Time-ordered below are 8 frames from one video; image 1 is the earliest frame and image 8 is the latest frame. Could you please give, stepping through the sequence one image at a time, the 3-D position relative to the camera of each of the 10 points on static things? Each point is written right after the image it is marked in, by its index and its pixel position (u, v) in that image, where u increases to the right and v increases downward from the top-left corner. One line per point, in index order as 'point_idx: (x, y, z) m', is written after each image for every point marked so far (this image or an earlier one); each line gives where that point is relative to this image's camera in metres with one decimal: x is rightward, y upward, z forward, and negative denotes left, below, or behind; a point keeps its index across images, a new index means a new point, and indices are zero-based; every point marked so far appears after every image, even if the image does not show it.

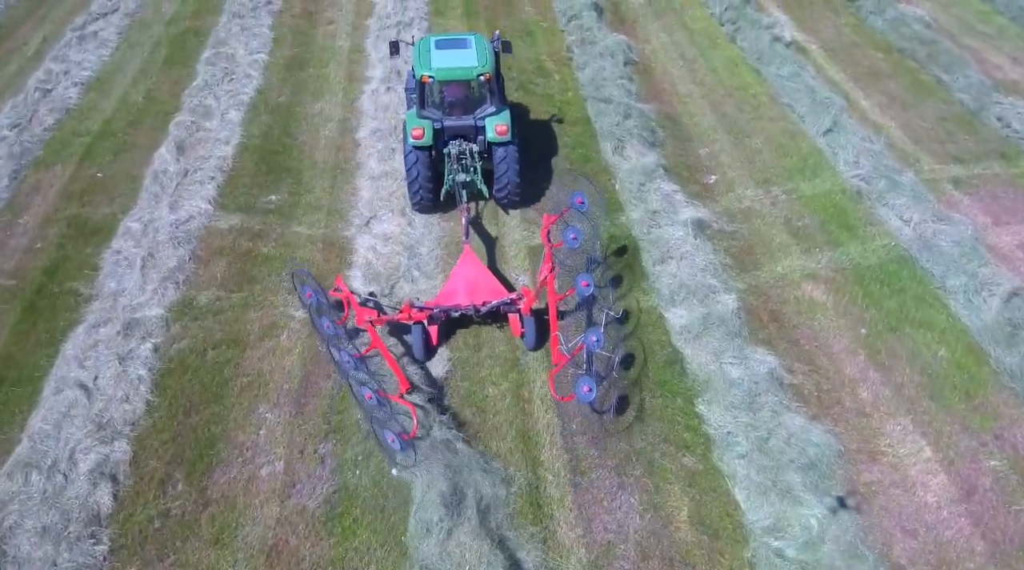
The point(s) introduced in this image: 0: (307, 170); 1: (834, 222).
0: (-2.4, +1.3, +8.9) m
1: (+3.3, +0.6, +7.9) m
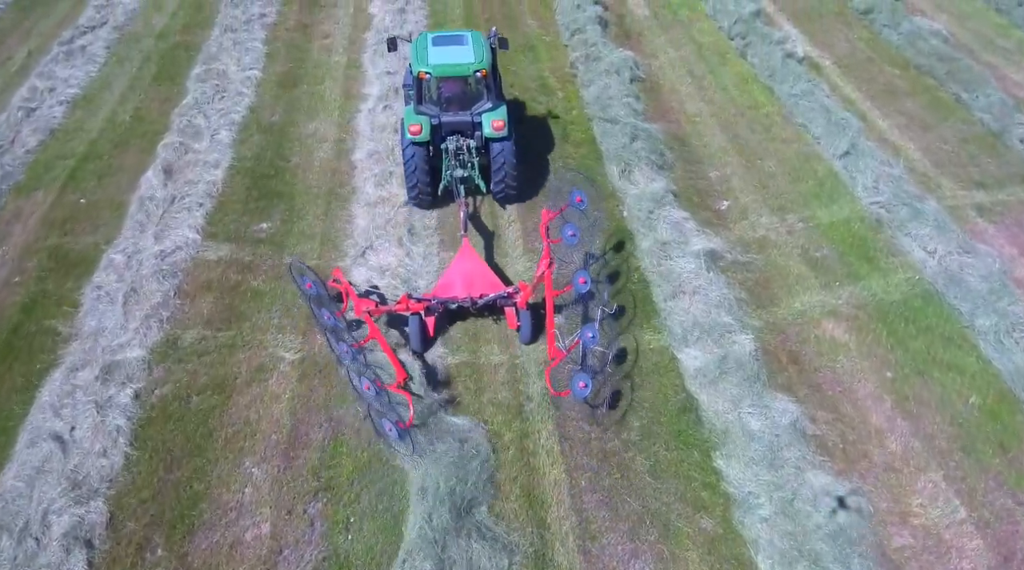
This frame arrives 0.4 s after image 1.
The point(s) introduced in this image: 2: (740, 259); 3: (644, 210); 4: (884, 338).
0: (-2.3, +1.0, +8.5) m
1: (+3.3, +0.3, +7.5) m
2: (+2.2, +0.3, +7.5) m
3: (+1.4, +0.8, +8.1) m
4: (+3.2, -0.5, +6.6) m
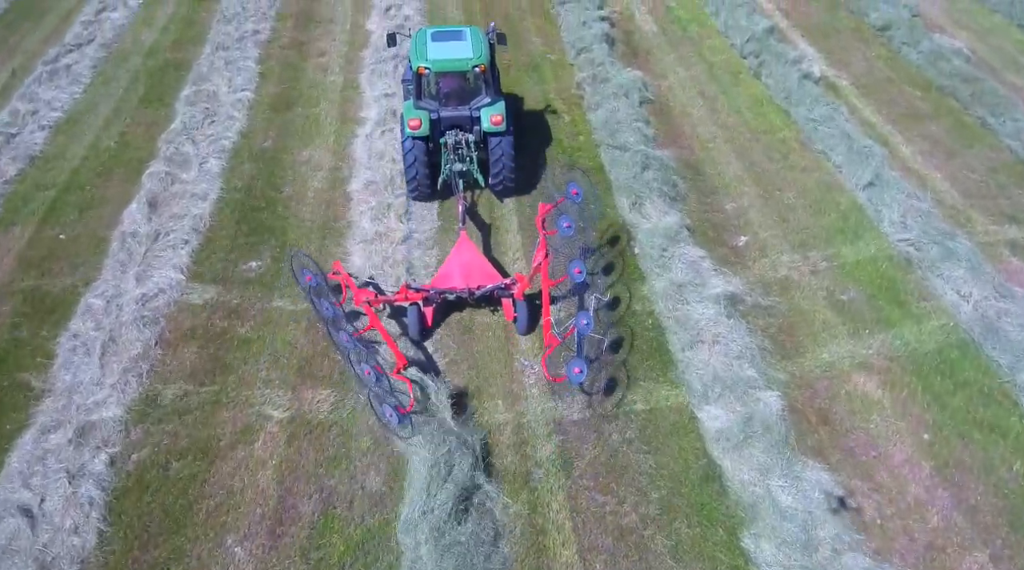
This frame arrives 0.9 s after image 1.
0: (-2.3, +0.6, +8.1) m
1: (+3.4, -0.1, +7.0) m
2: (+2.3, -0.2, +7.0) m
3: (+1.4, +0.4, +7.6) m
4: (+3.3, -0.9, +6.2) m
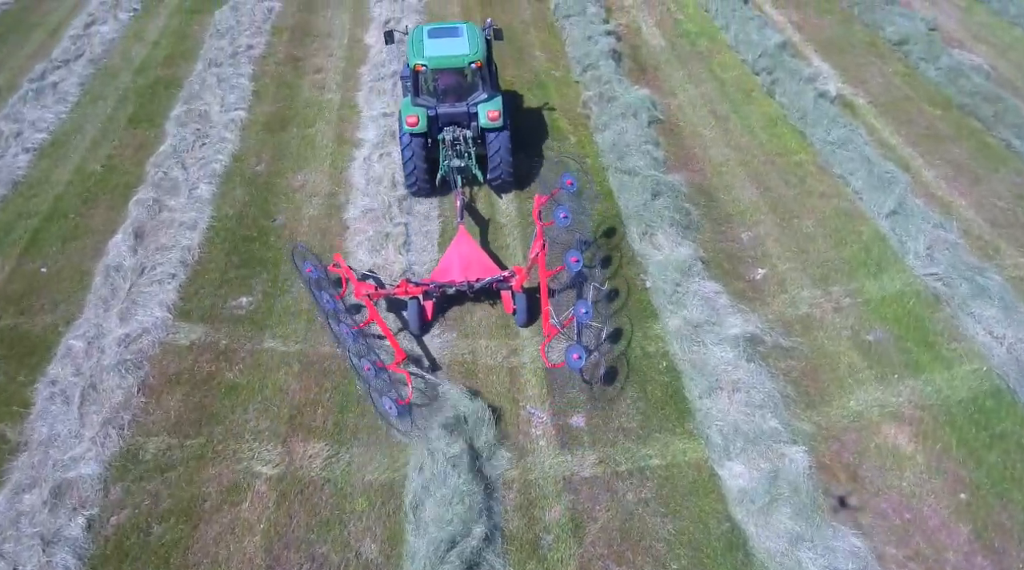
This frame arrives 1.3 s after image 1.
0: (-2.3, +0.2, +7.7) m
1: (+3.4, -0.4, +6.6) m
2: (+2.3, -0.5, +6.6) m
3: (+1.5, 0.0, +7.2) m
4: (+3.3, -1.2, +5.8) m
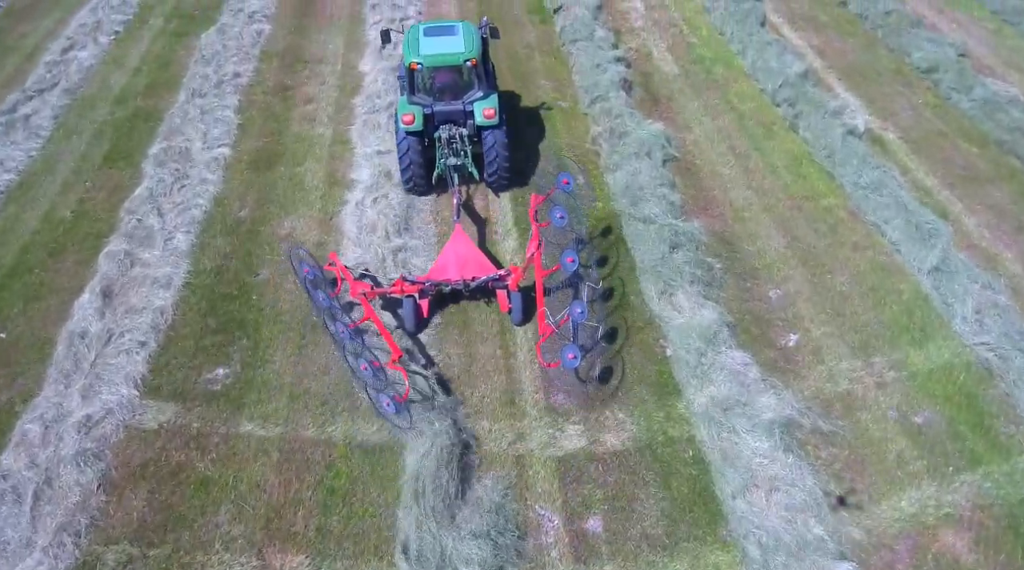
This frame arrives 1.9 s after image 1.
0: (-2.2, -0.4, +7.0) m
1: (+3.5, -1.0, +5.9) m
2: (+2.4, -1.1, +5.9) m
3: (+1.5, -0.6, +6.5) m
4: (+3.4, -1.8, +5.0) m
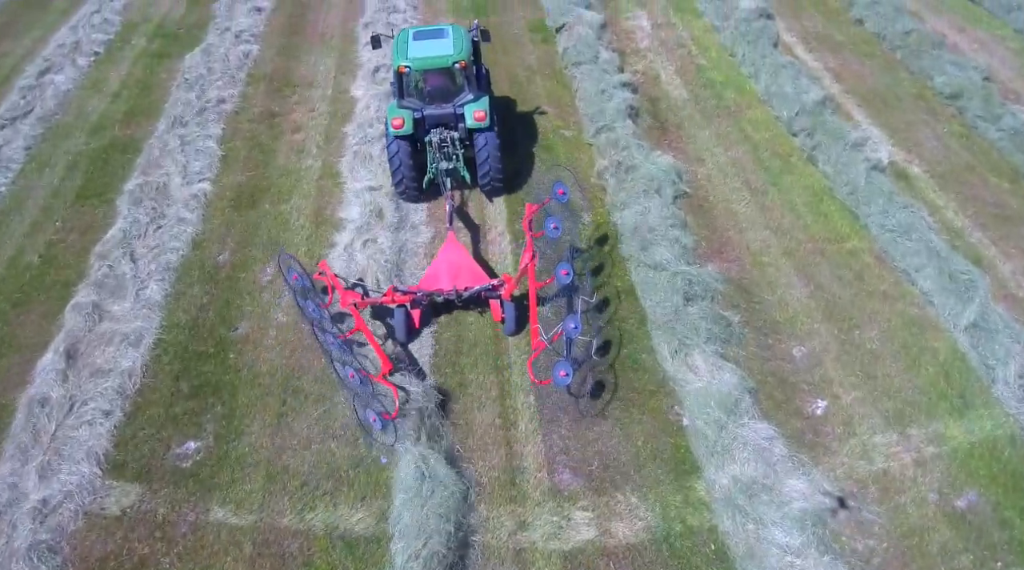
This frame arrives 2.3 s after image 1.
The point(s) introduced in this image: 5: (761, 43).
0: (-2.2, -0.8, +6.4) m
1: (+3.5, -1.5, +5.4) m
2: (+2.4, -1.6, +5.3) m
3: (+1.5, -1.1, +5.9) m
4: (+3.4, -2.3, +4.5) m
5: (+3.6, +3.5, +11.0) m
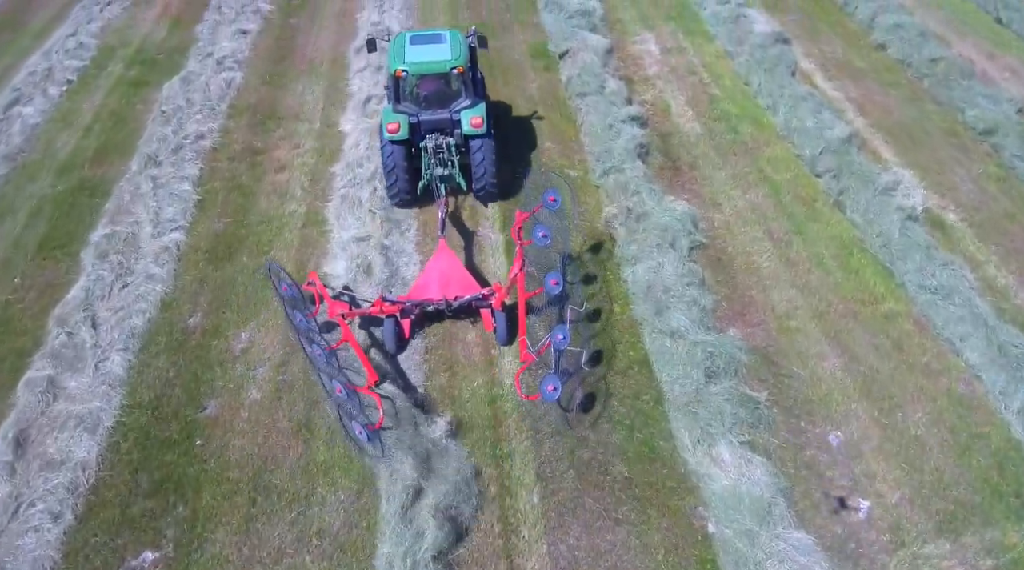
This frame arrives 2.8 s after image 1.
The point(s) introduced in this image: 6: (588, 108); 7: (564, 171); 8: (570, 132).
0: (-2.2, -1.5, +5.6) m
1: (+3.5, -2.1, +4.6) m
2: (+2.4, -2.2, +4.6) m
3: (+1.5, -1.6, +5.2) m
4: (+3.4, -2.9, +3.7) m
5: (+3.6, +2.9, +10.3) m
6: (+1.0, +2.3, +9.8) m
7: (+0.6, +1.3, +8.9) m
8: (+0.7, +1.9, +9.6) m
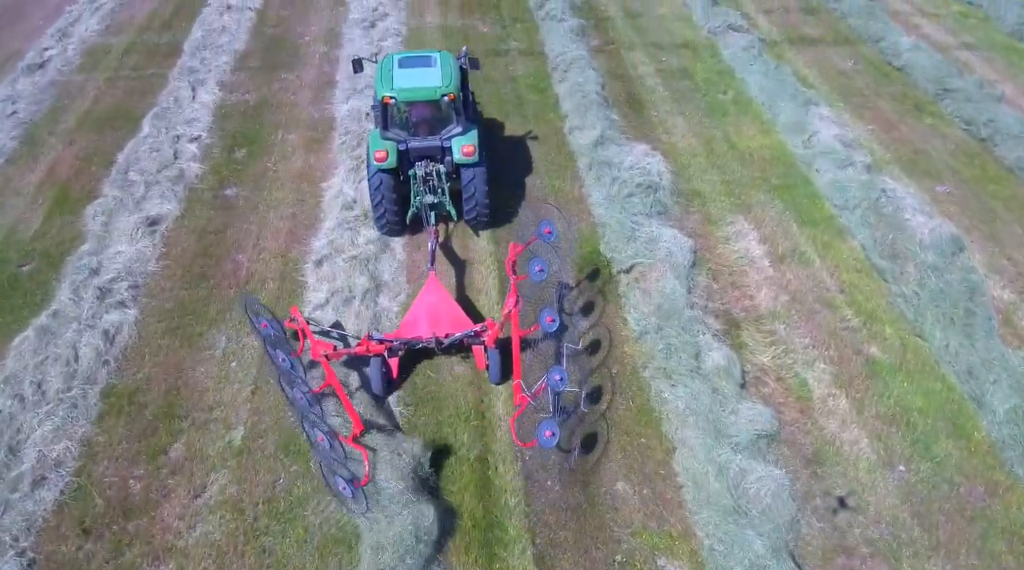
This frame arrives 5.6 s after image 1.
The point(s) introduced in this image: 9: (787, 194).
0: (-1.8, -4.6, +1.8) m
1: (+3.9, -5.3, +0.8) m
2: (+2.8, -5.3, +0.7) m
3: (+1.9, -4.8, +1.3) m
4: (+3.8, -6.0, -0.1) m
5: (+3.9, -0.4, +6.5) m
6: (+1.3, -1.0, +6.0) m
7: (+1.0, -1.9, +5.1) m
8: (+1.1, -1.3, +5.8) m
9: (+3.1, +1.0, +8.5) m
